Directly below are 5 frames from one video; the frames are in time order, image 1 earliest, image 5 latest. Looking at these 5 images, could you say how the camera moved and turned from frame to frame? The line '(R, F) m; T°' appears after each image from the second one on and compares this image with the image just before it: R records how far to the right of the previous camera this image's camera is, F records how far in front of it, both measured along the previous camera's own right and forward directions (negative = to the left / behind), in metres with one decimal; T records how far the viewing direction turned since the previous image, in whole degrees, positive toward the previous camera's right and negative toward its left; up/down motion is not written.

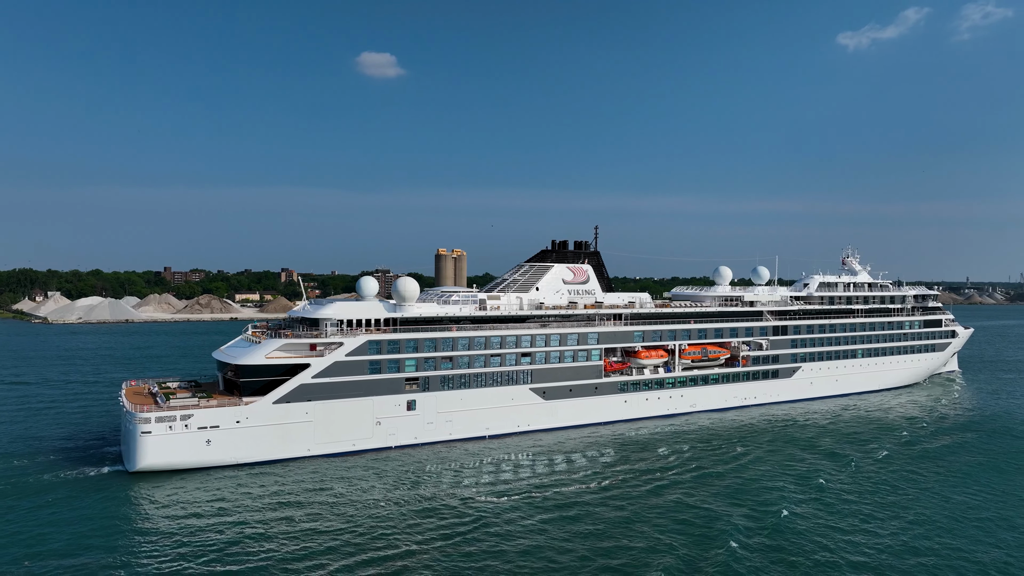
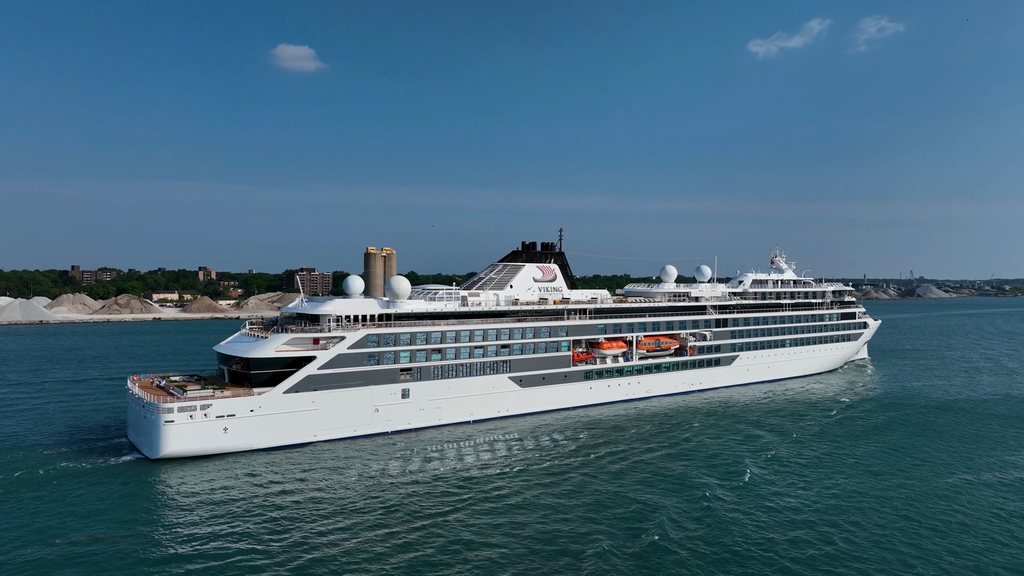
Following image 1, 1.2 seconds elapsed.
(+6.4, -2.9) m; -9°
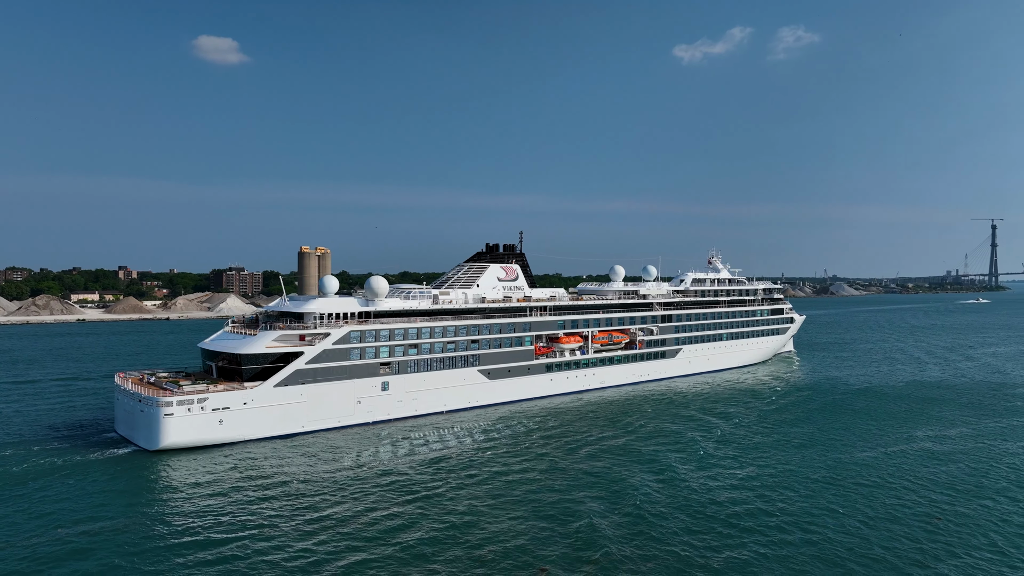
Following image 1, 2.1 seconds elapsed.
(-1.2, -1.6) m; +6°
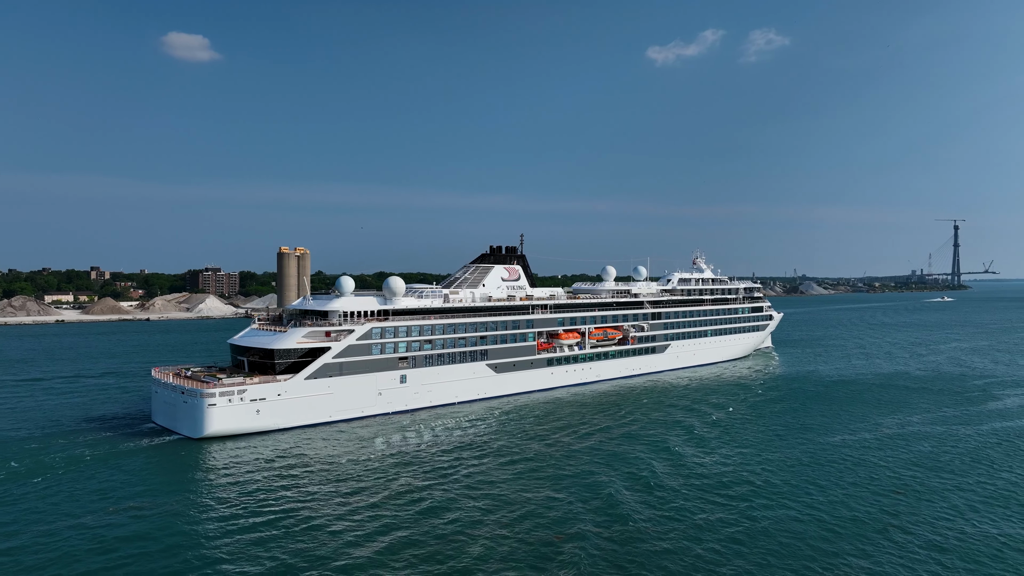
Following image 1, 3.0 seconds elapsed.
(-1.2, -1.5) m; +2°
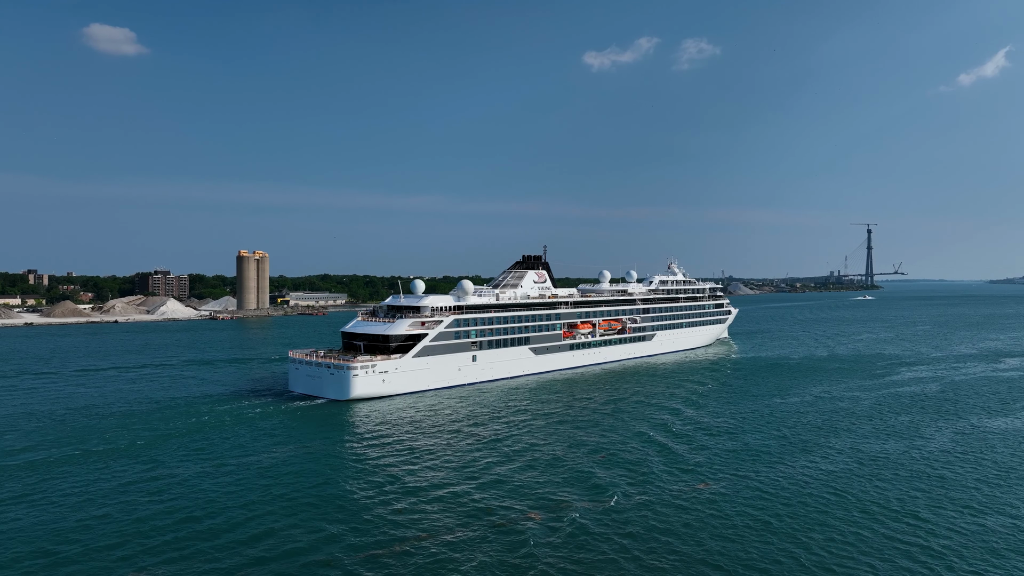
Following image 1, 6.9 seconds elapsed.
(-5.0, -6.0) m; +6°
